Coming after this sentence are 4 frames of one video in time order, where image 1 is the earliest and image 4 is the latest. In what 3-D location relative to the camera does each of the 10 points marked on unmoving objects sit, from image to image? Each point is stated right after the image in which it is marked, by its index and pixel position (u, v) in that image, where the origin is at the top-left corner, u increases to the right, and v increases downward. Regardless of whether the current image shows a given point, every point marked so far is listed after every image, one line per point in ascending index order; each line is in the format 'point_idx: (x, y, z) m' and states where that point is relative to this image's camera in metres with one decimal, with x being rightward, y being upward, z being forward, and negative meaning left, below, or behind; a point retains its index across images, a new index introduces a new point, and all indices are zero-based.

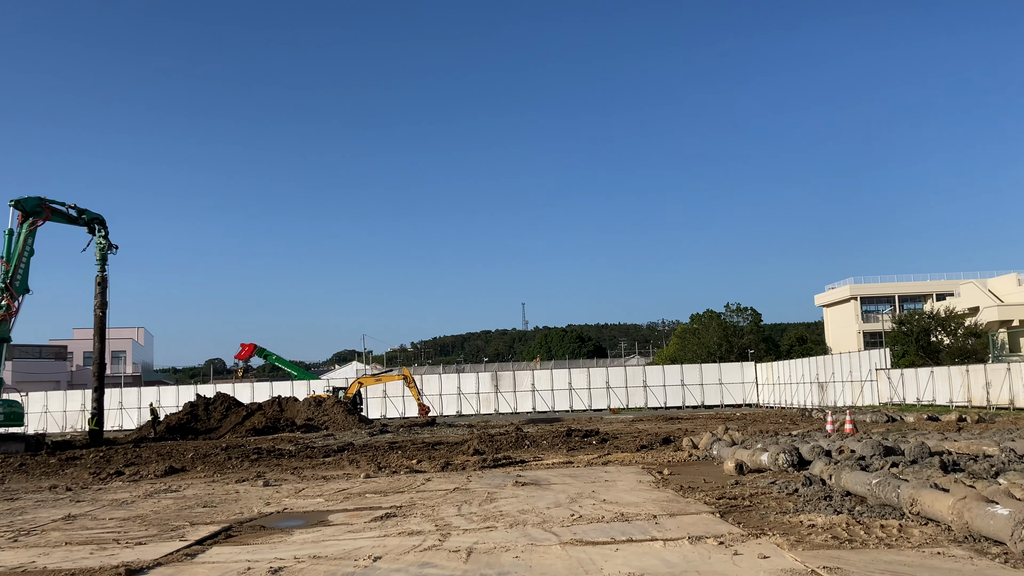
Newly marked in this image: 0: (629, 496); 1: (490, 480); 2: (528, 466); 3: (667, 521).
0: (+1.7, -3.0, +10.4) m
1: (-0.4, -3.5, +12.9) m
2: (+0.3, -3.8, +14.9) m
3: (+1.7, -2.6, +8.0) m
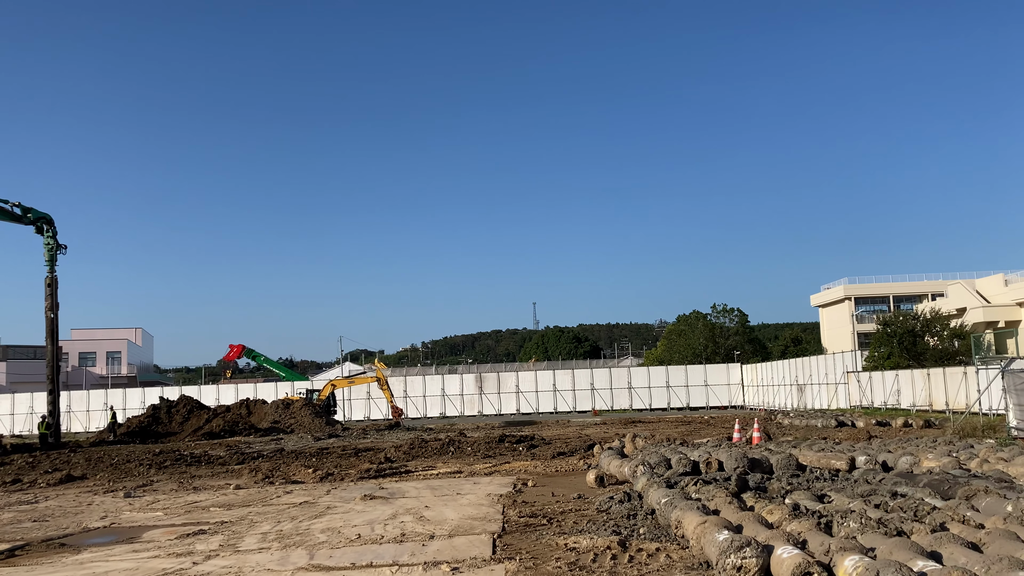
0: (-0.9, -3.2, +10.1) m
1: (-2.9, -3.6, +12.6) m
2: (-2.2, -3.9, +14.7) m
3: (-0.9, -2.8, +7.7) m
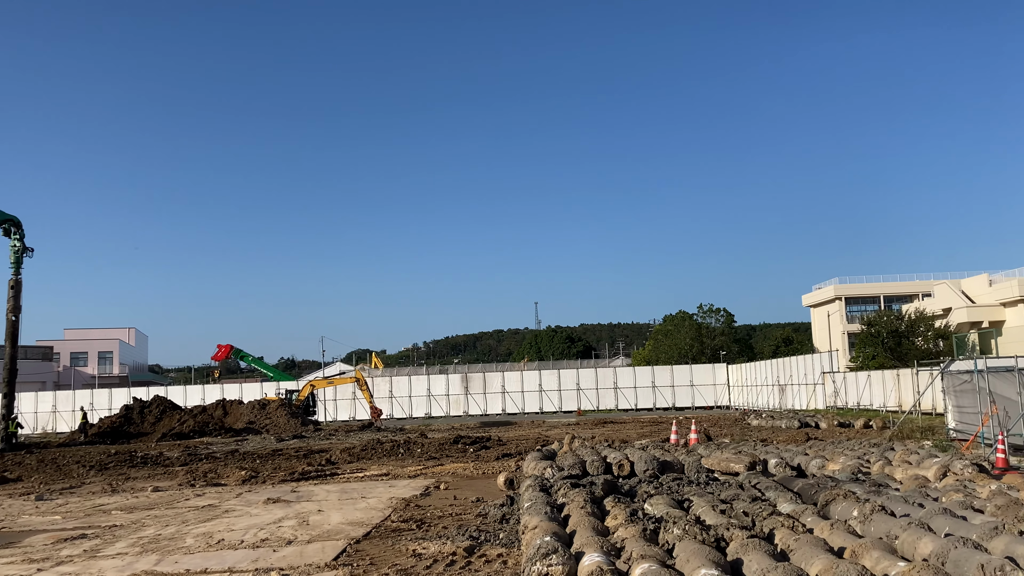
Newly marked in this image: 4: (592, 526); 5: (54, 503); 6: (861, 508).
0: (-2.4, -3.2, +10.0) m
1: (-4.5, -3.7, +12.5) m
2: (-3.8, -3.9, +14.6) m
3: (-2.4, -2.8, +7.6) m
4: (+0.8, -2.2, +6.6) m
5: (-8.3, -3.9, +13.0) m
6: (+3.4, -2.2, +7.0) m
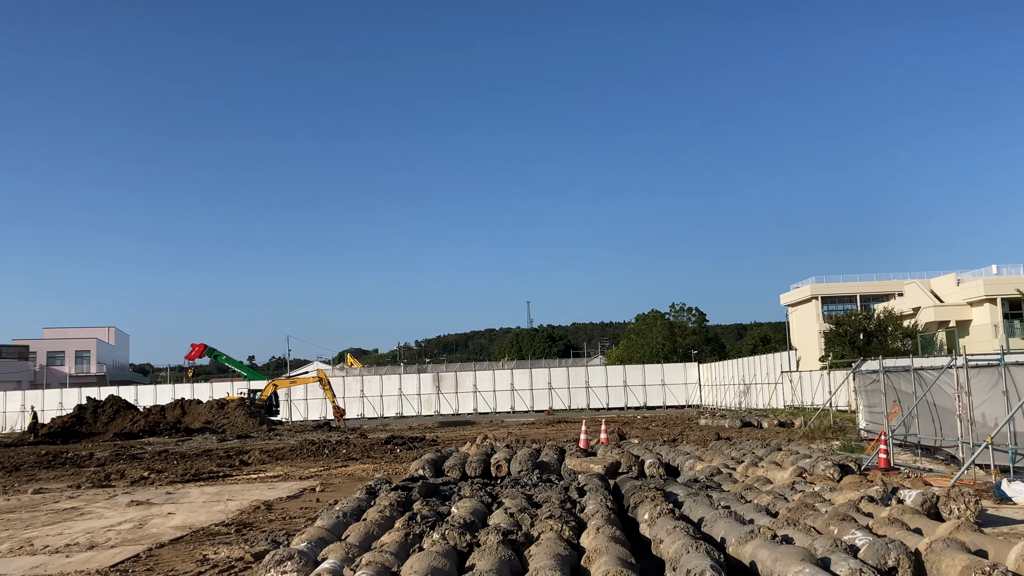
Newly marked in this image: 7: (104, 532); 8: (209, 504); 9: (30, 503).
0: (-4.5, -3.2, +9.8) m
1: (-6.7, -3.6, +12.3) m
2: (-6.0, -3.9, +14.4) m
3: (-4.5, -2.8, +7.4) m
4: (-1.3, -2.2, +6.5) m
5: (-10.5, -3.9, +12.7) m
6: (+1.4, -2.2, +6.9) m
7: (-5.0, -3.1, +8.9) m
8: (-4.8, -3.4, +11.4) m
9: (-8.4, -3.8, +12.6) m
